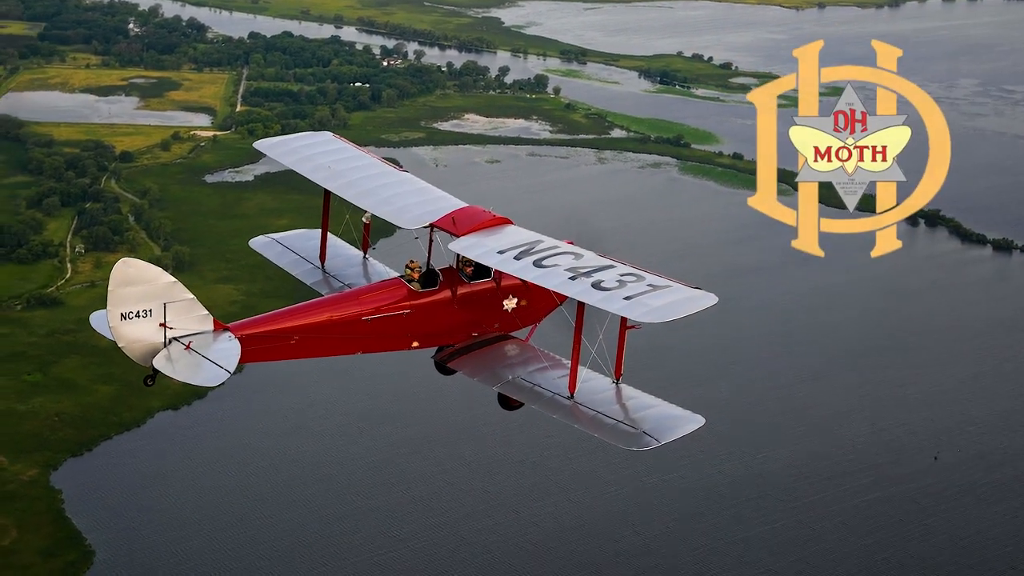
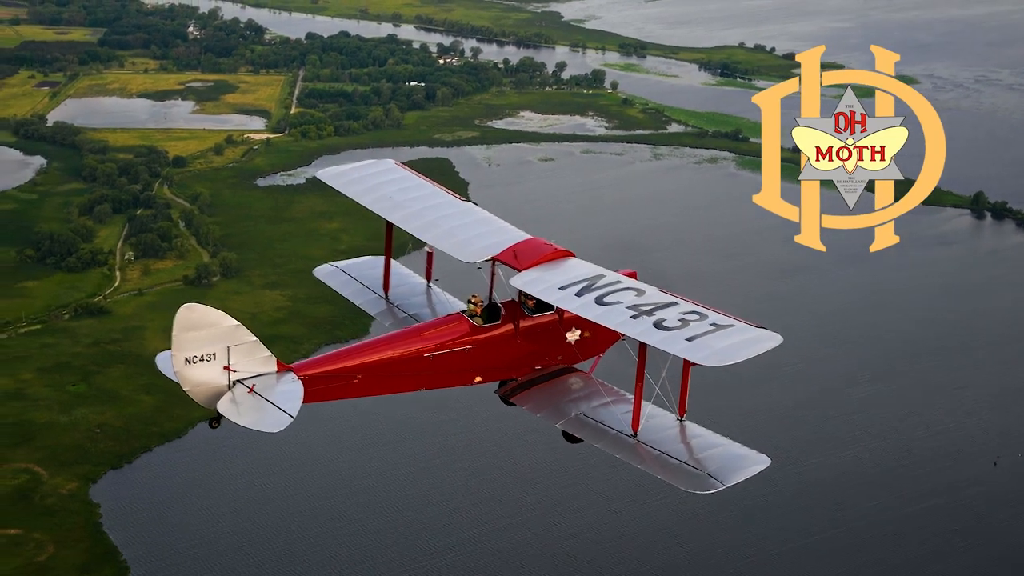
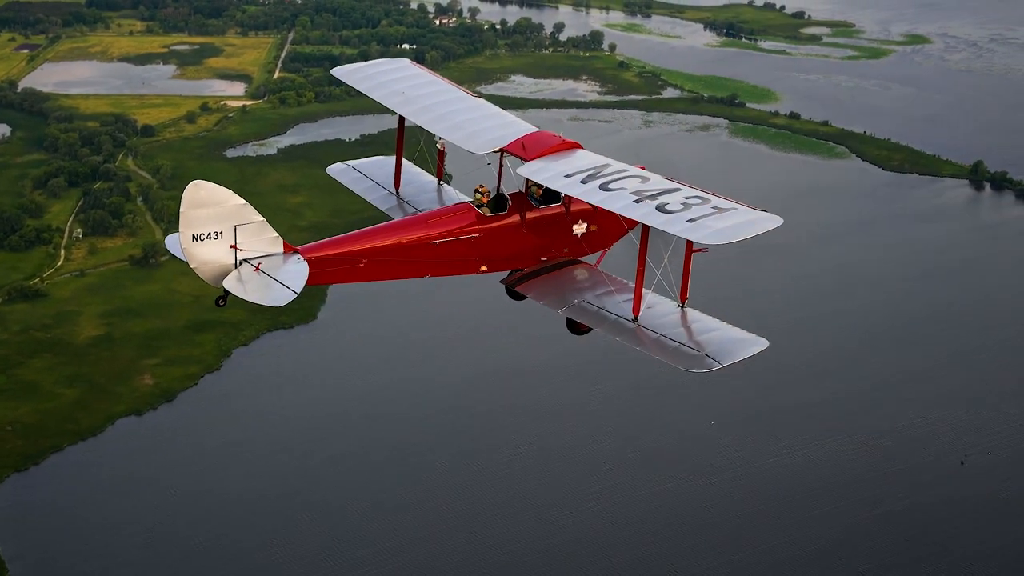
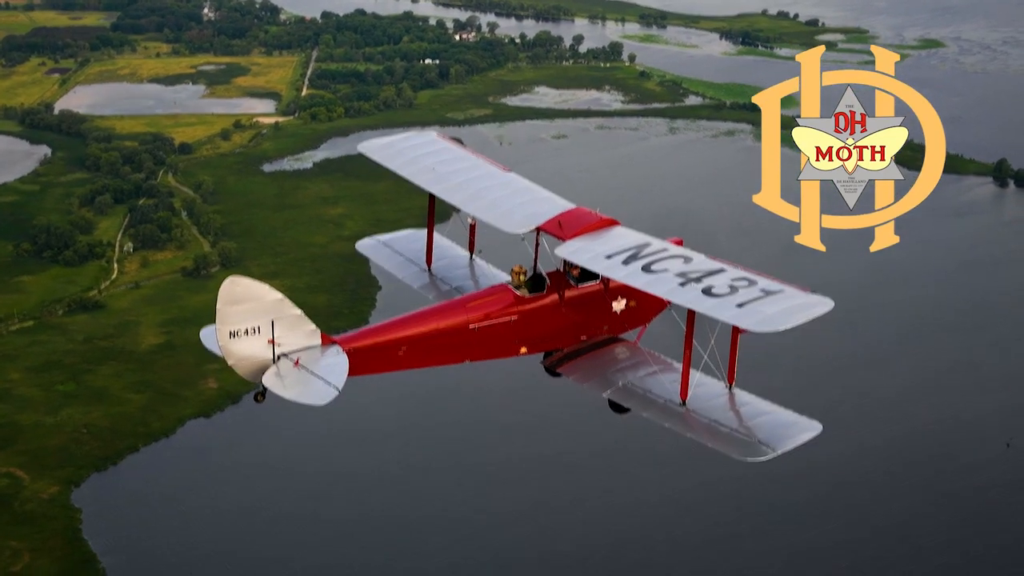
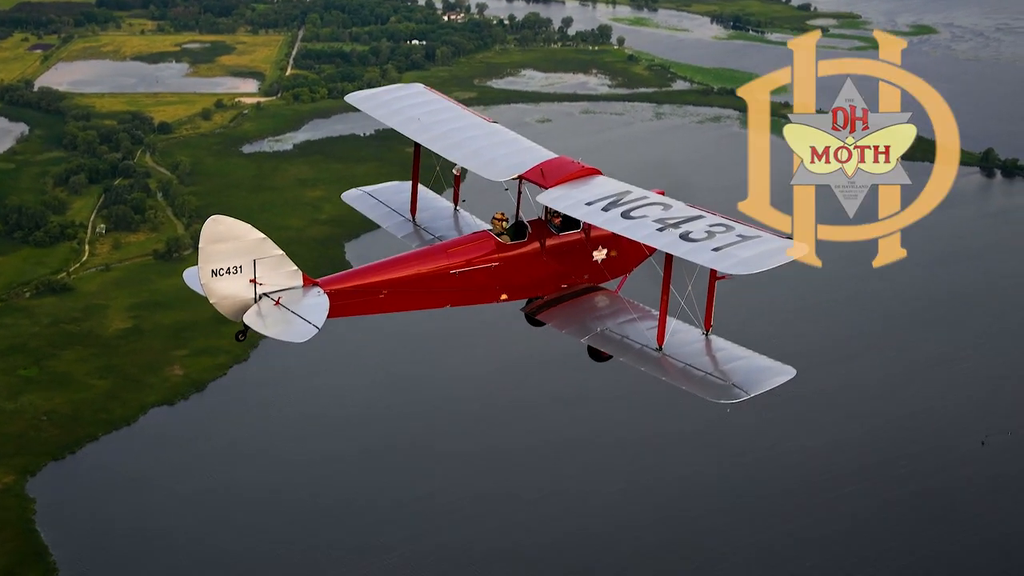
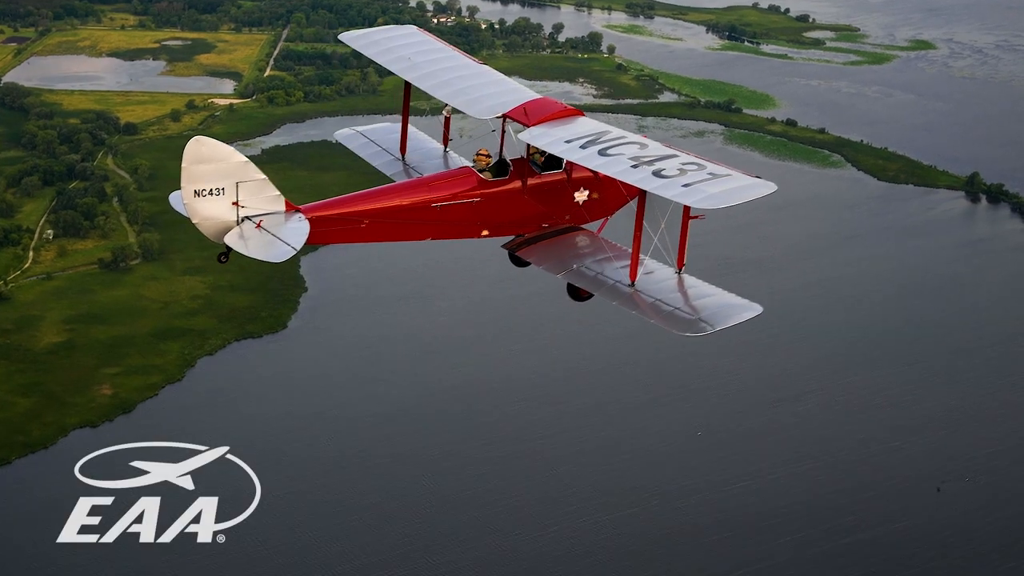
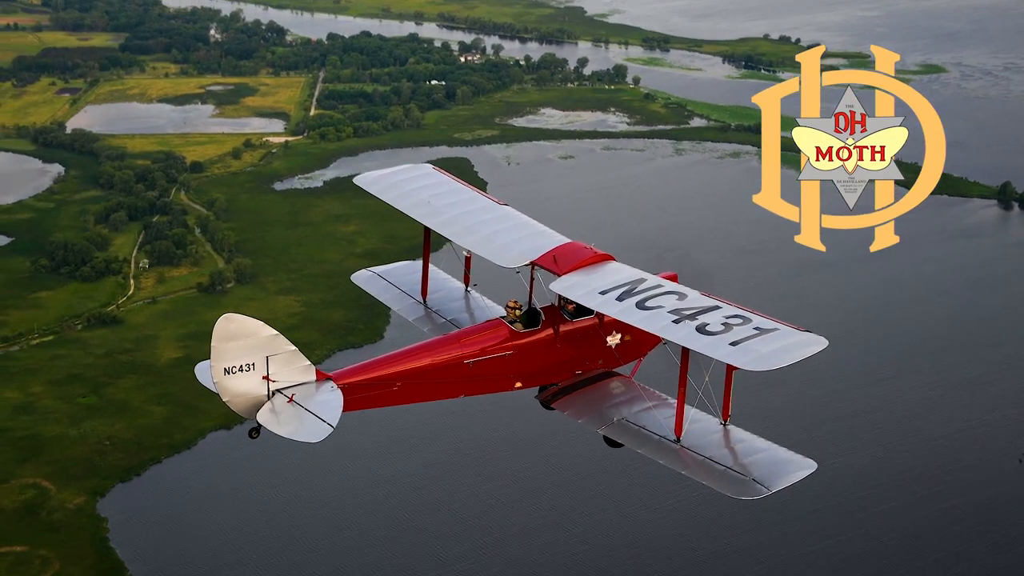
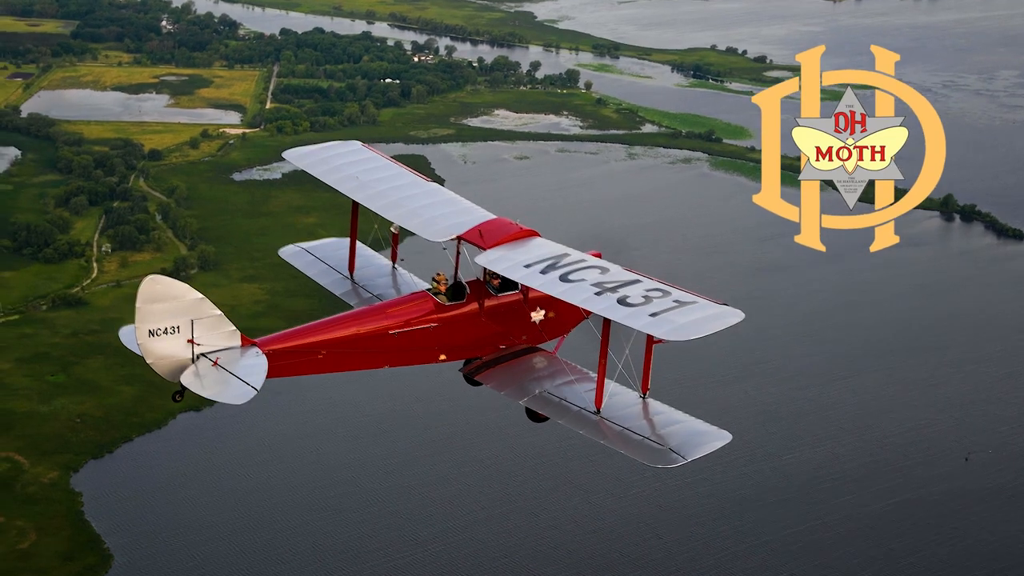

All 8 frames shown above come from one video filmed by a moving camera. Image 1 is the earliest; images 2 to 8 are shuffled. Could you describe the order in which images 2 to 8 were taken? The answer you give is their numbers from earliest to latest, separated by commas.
8, 2, 7, 4, 5, 3, 6
